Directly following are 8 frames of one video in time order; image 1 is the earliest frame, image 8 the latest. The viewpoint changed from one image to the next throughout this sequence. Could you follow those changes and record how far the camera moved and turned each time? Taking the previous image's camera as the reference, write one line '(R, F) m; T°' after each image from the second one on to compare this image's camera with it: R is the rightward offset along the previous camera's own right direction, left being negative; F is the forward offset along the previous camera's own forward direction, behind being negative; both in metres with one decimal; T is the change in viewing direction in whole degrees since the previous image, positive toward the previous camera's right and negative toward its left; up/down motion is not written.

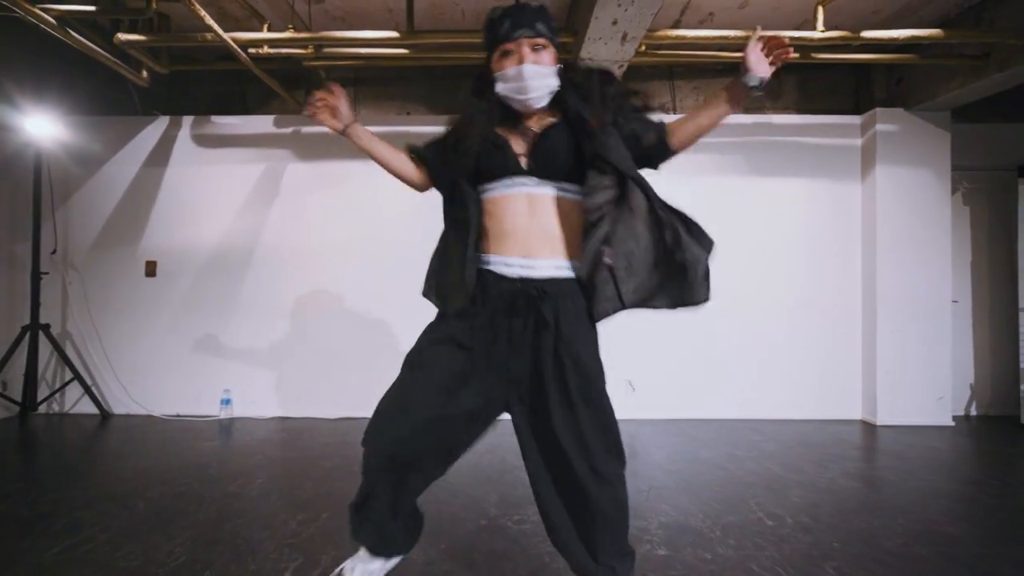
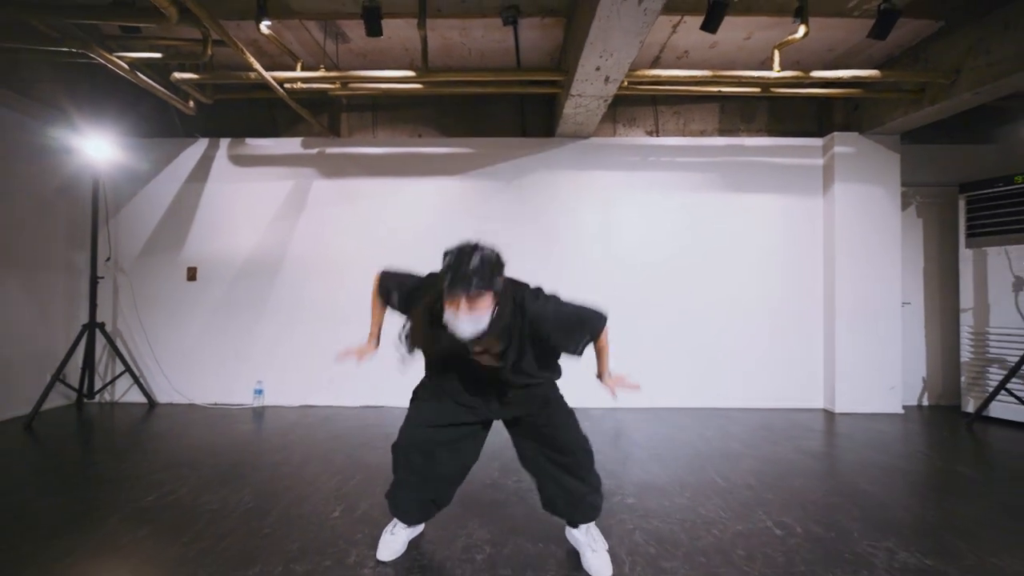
(0.0, -0.4) m; 0°
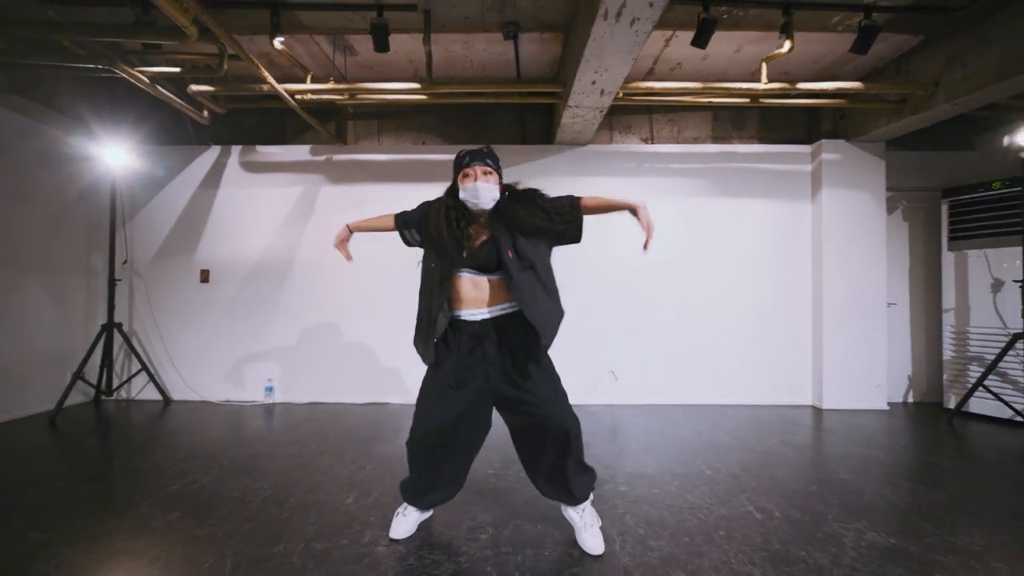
(0.0, -0.2) m; 0°
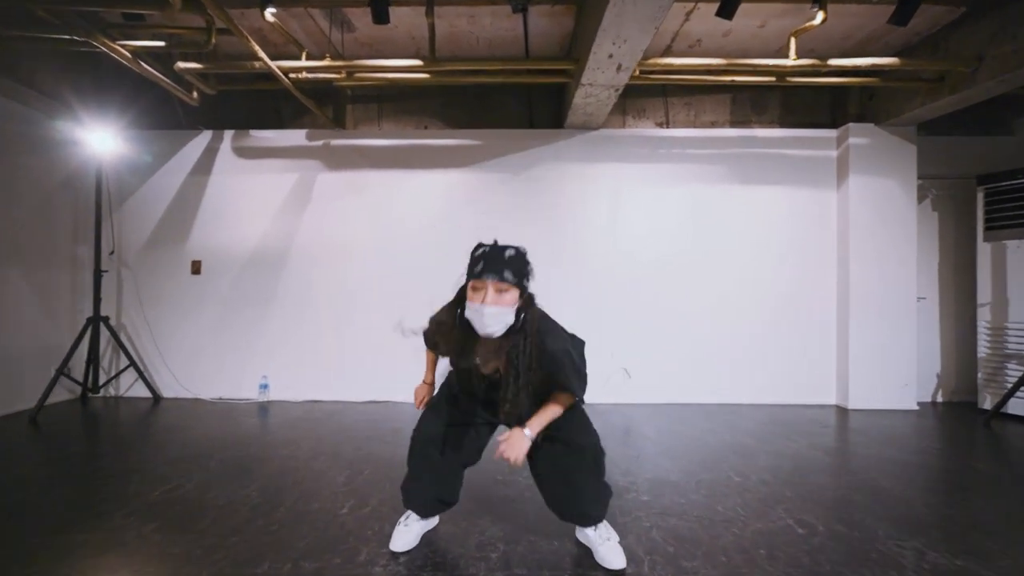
(0.0, +0.2) m; 0°
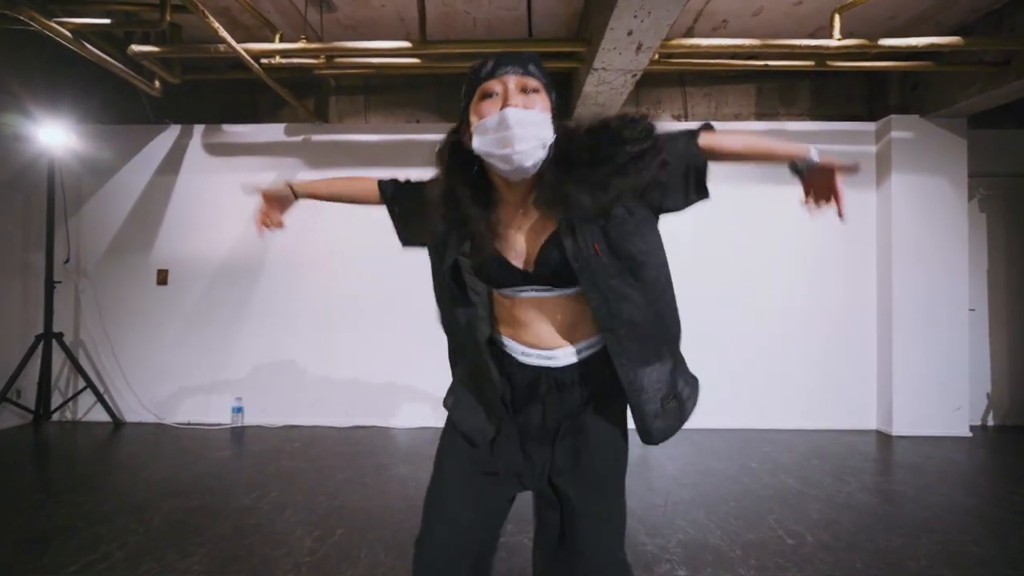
(0.0, +0.4) m; 0°
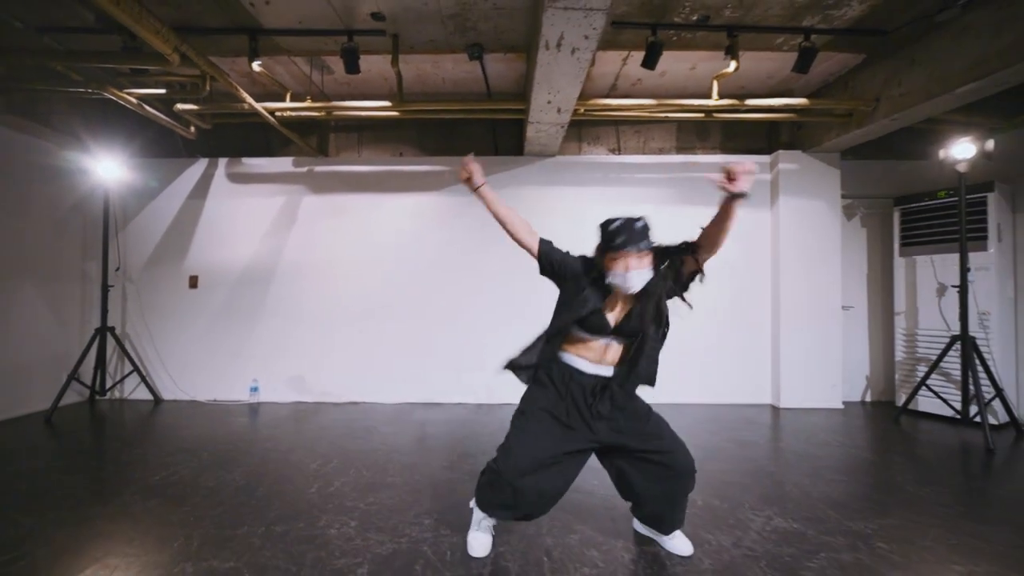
(+0.3, -0.8) m; 0°
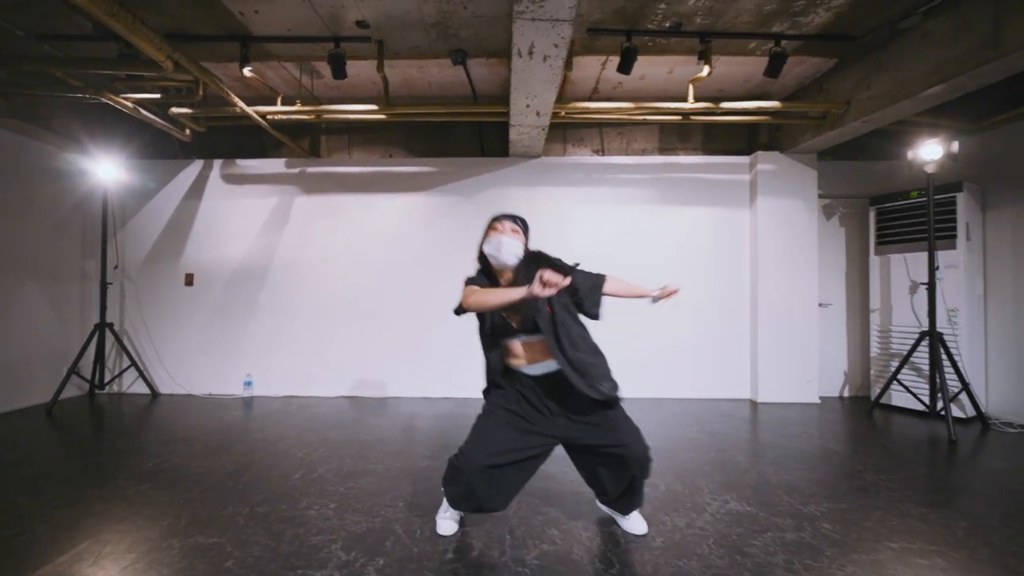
(+0.1, -0.1) m; 0°
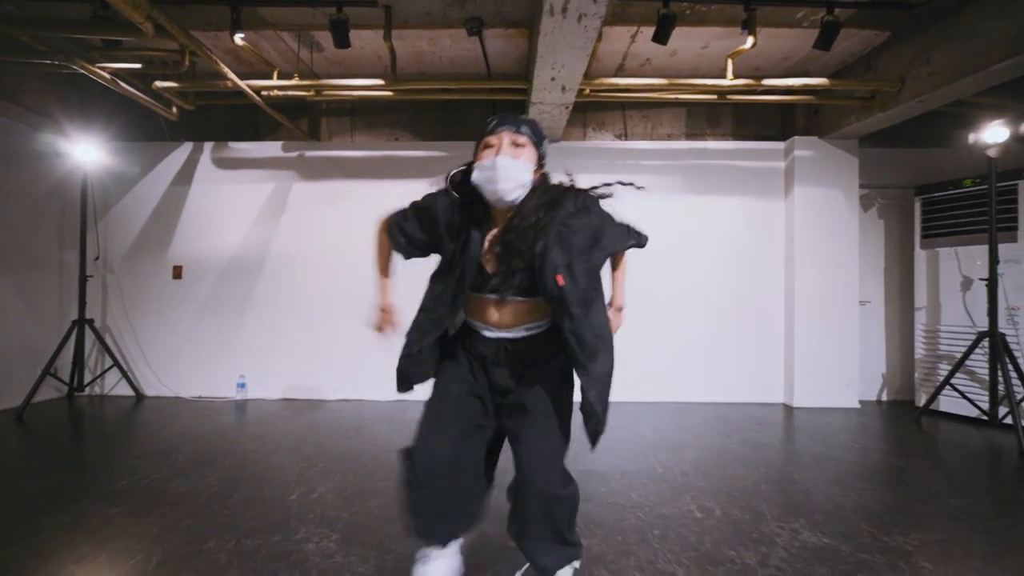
(-0.1, +0.3) m; 0°
